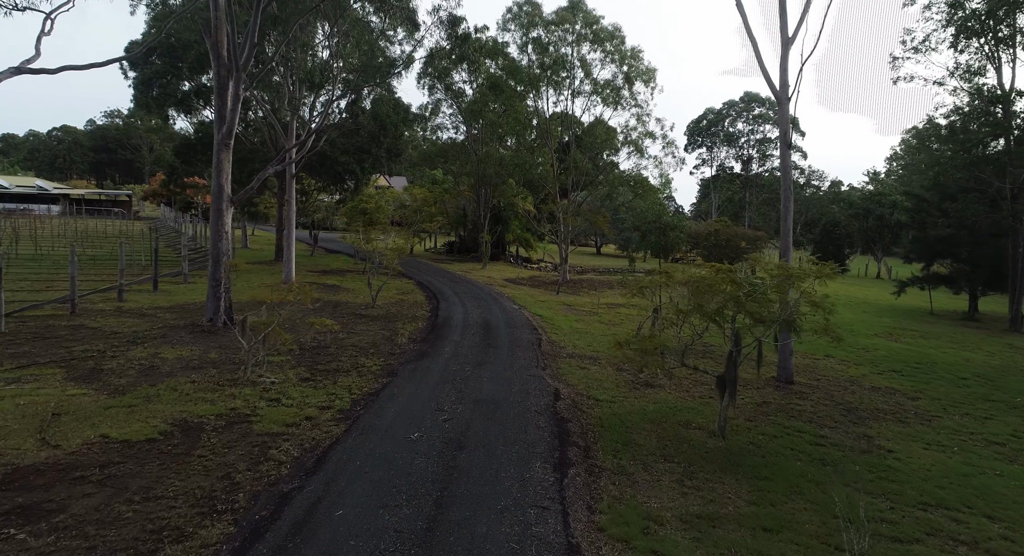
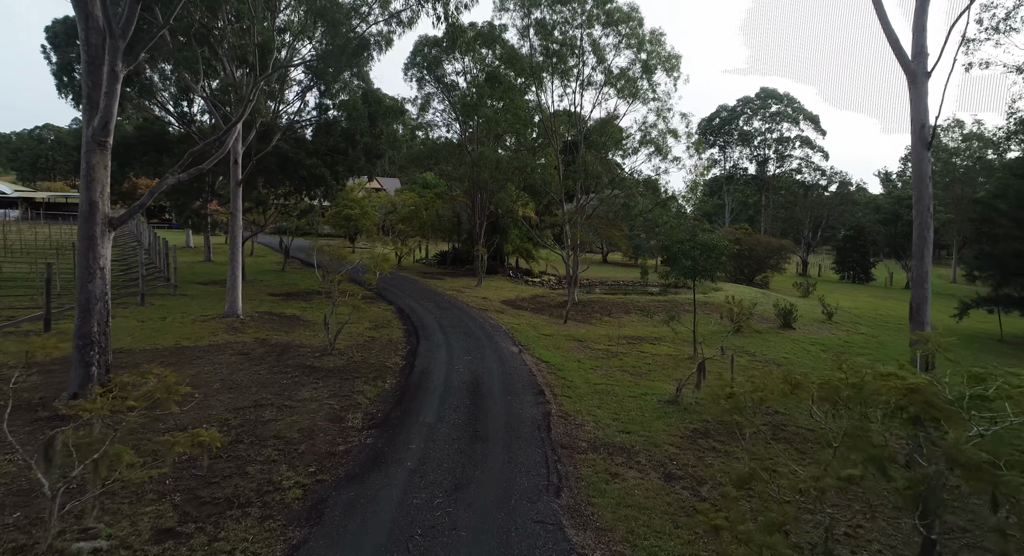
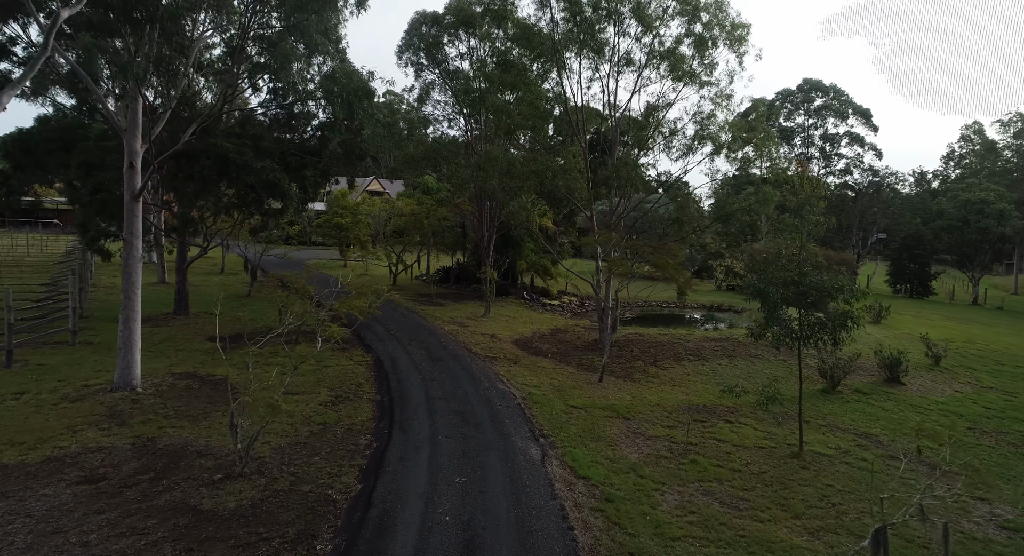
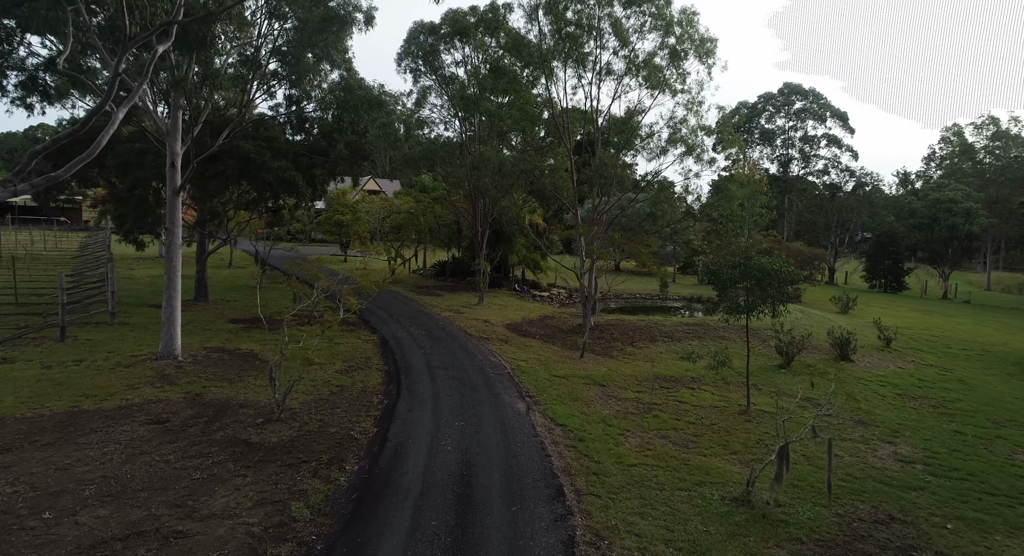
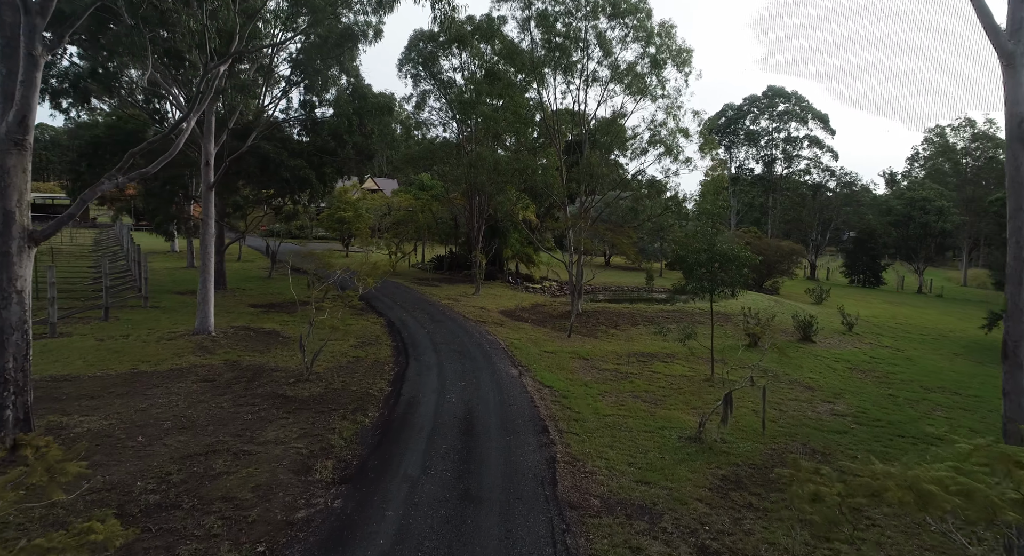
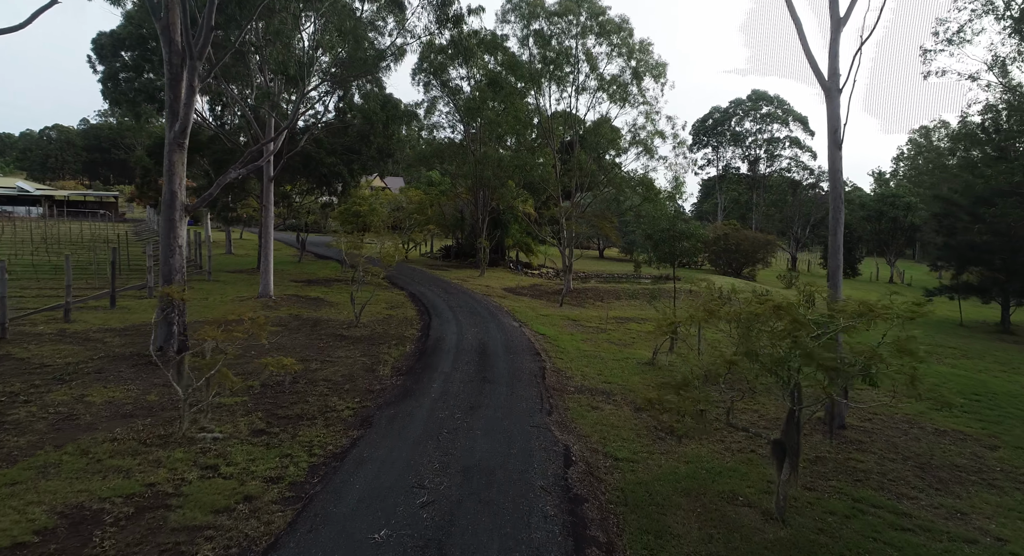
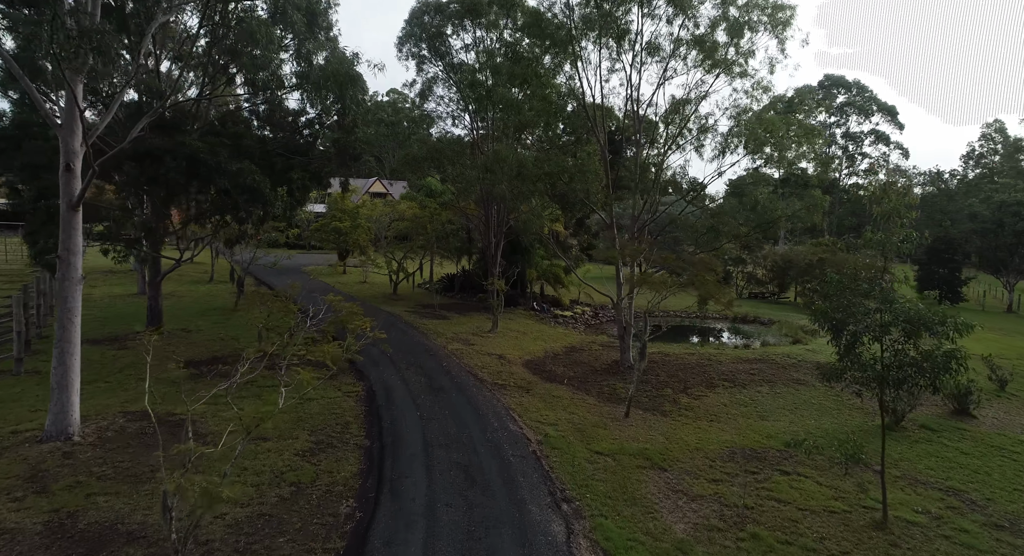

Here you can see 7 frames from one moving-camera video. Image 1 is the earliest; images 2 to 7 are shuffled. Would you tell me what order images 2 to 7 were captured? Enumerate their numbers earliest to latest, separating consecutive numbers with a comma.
6, 2, 5, 4, 3, 7
